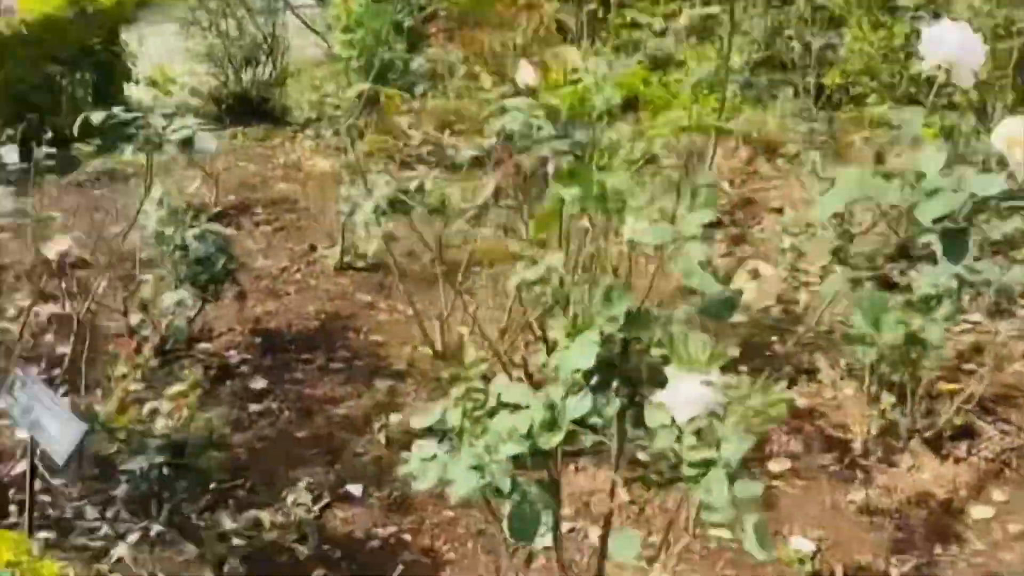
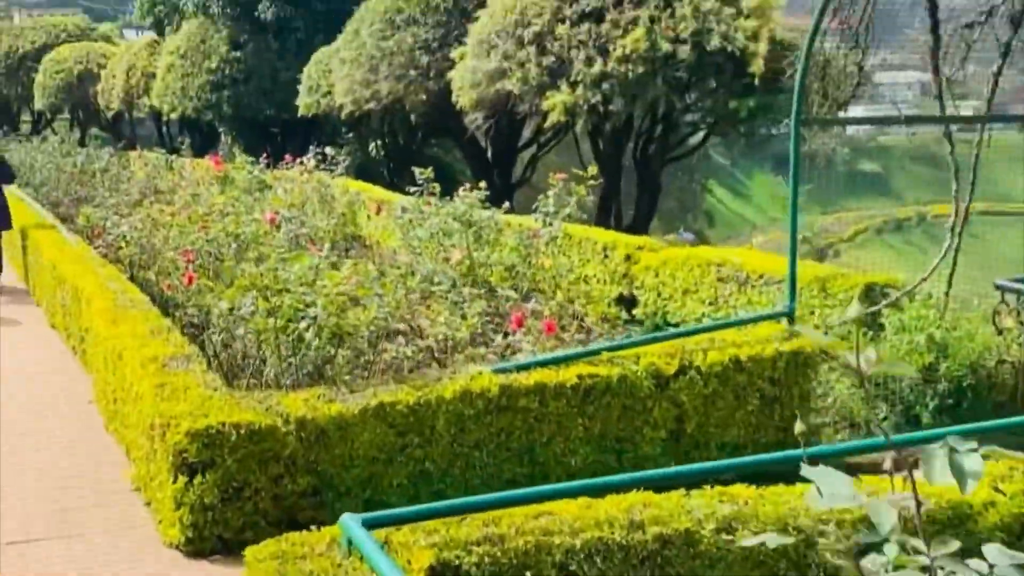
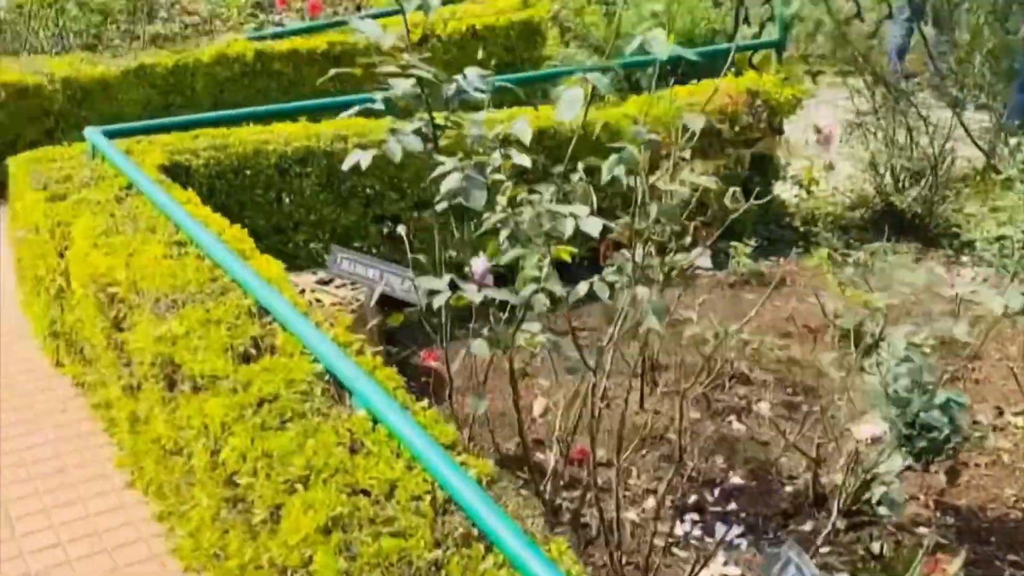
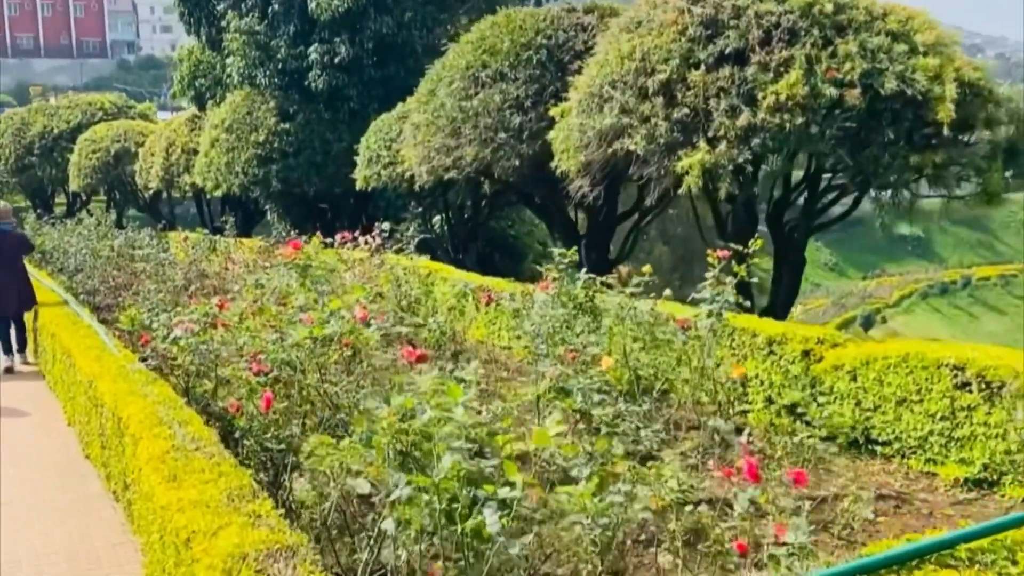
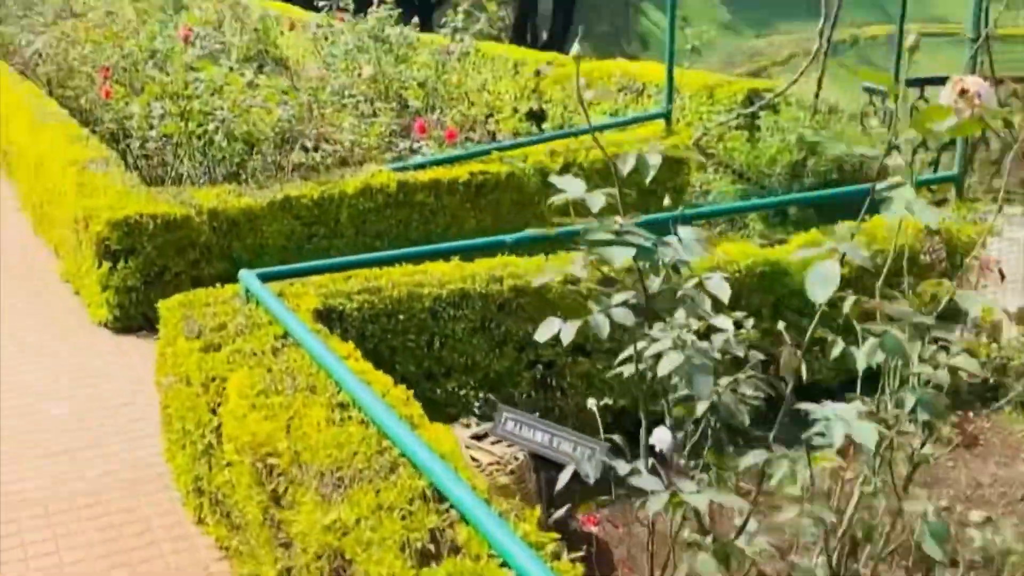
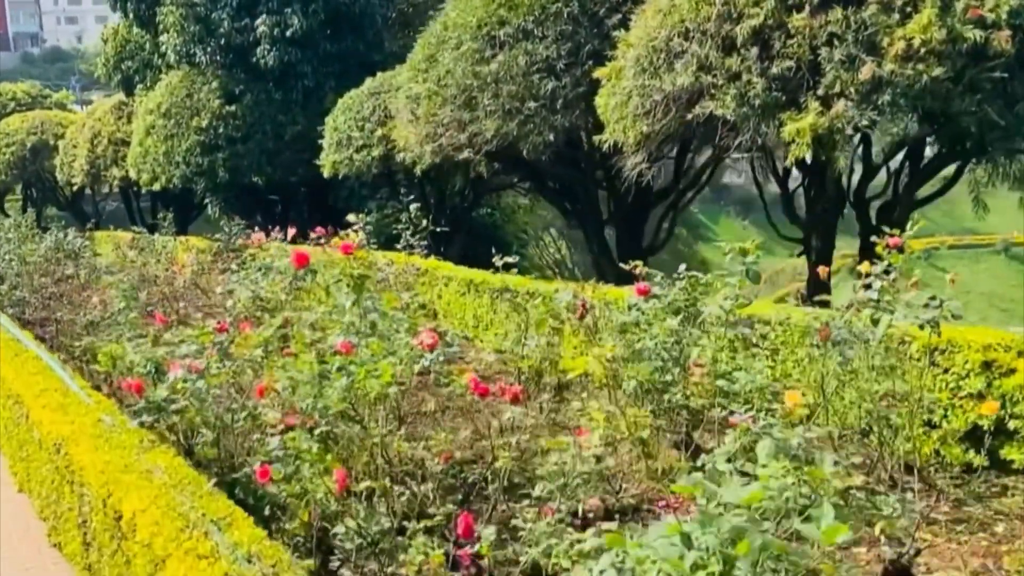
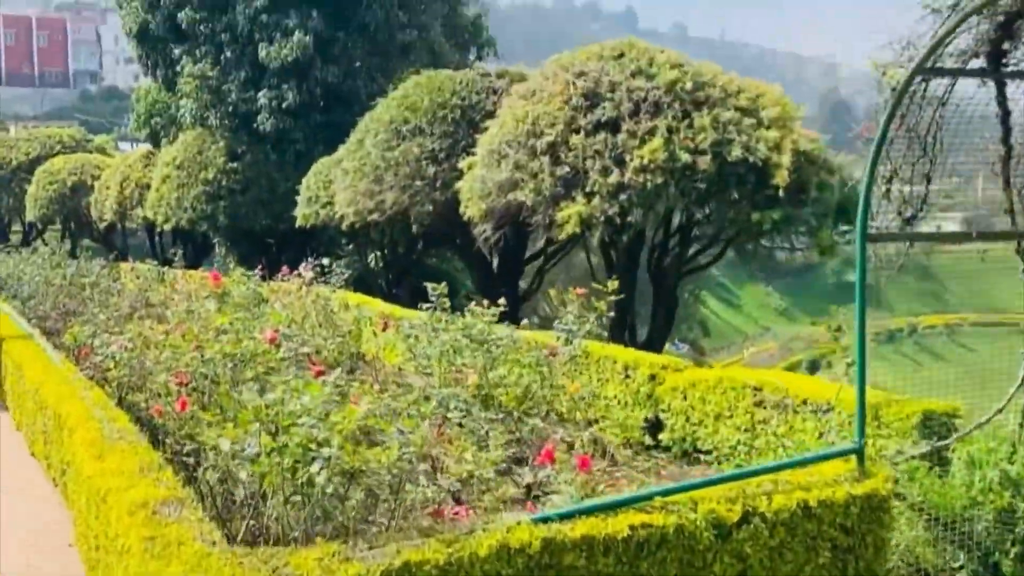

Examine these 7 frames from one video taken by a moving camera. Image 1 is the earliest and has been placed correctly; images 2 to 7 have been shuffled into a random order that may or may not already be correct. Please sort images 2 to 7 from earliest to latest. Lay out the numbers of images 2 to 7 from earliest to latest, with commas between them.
3, 5, 2, 7, 4, 6
